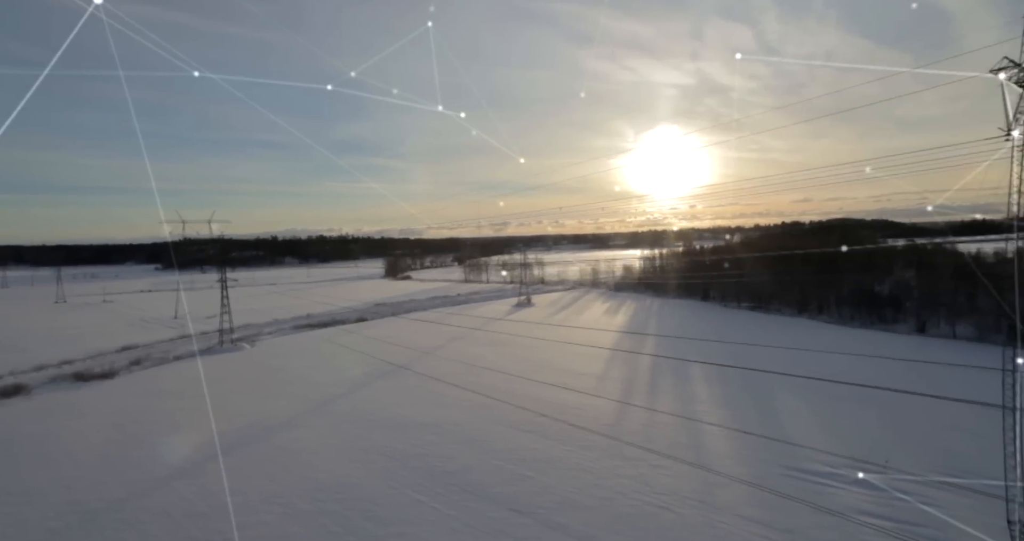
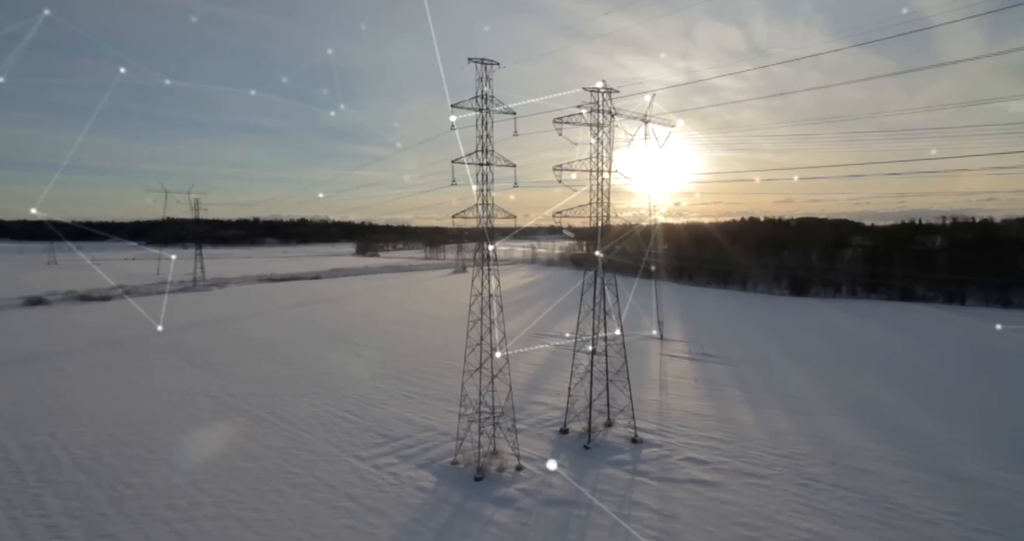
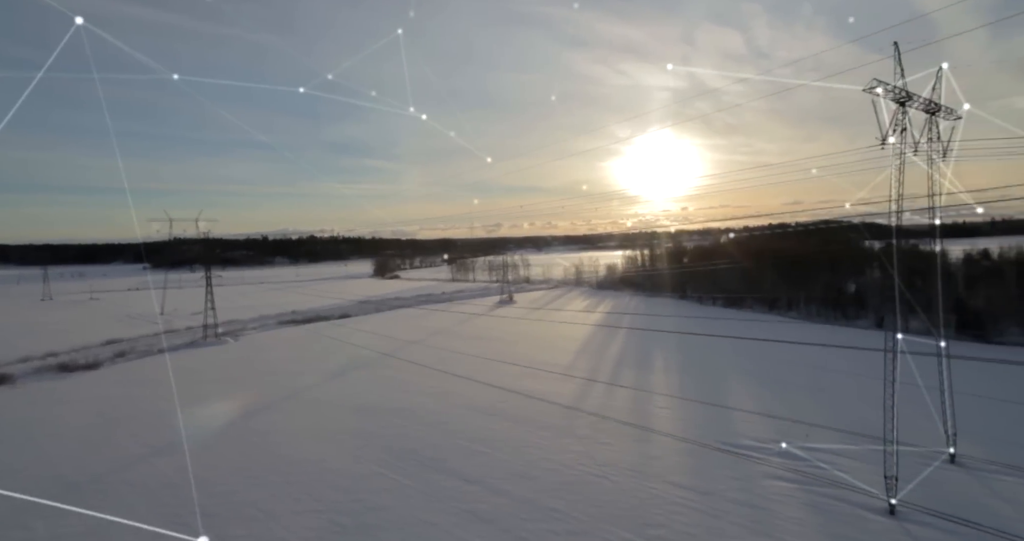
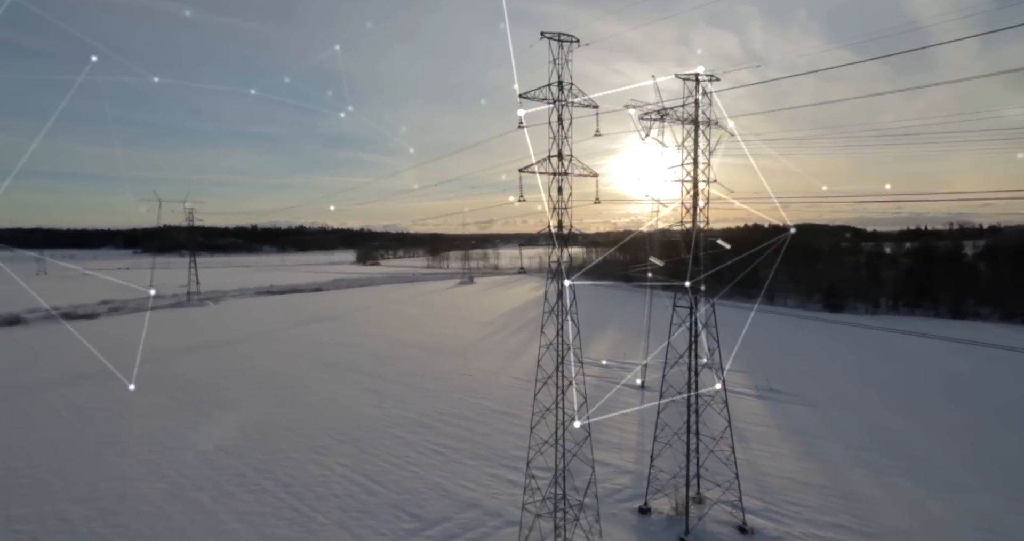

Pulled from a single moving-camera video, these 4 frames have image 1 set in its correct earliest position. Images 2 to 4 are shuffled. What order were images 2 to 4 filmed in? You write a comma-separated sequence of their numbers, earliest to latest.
3, 4, 2
